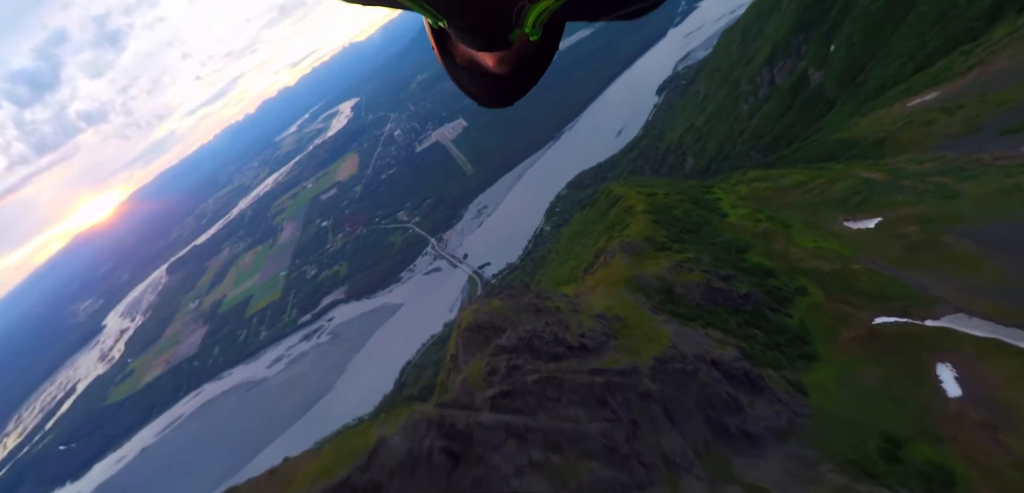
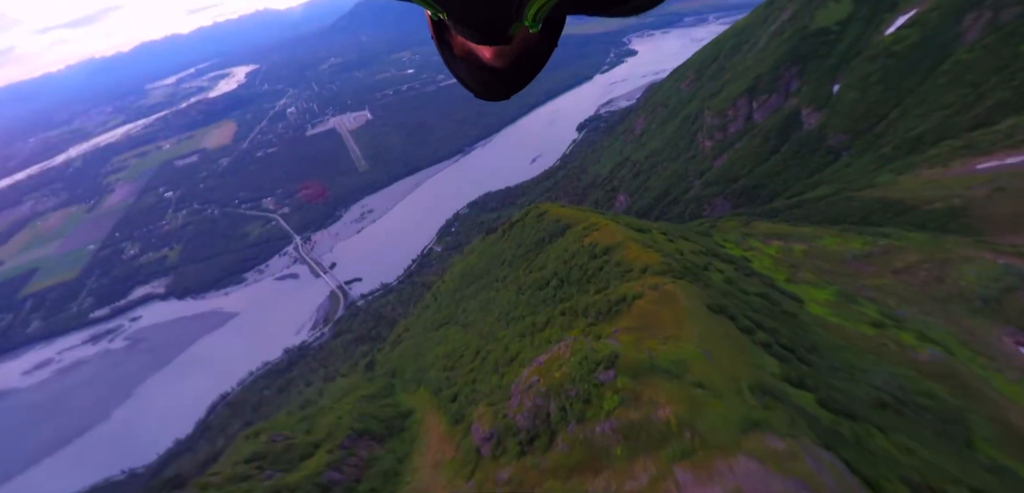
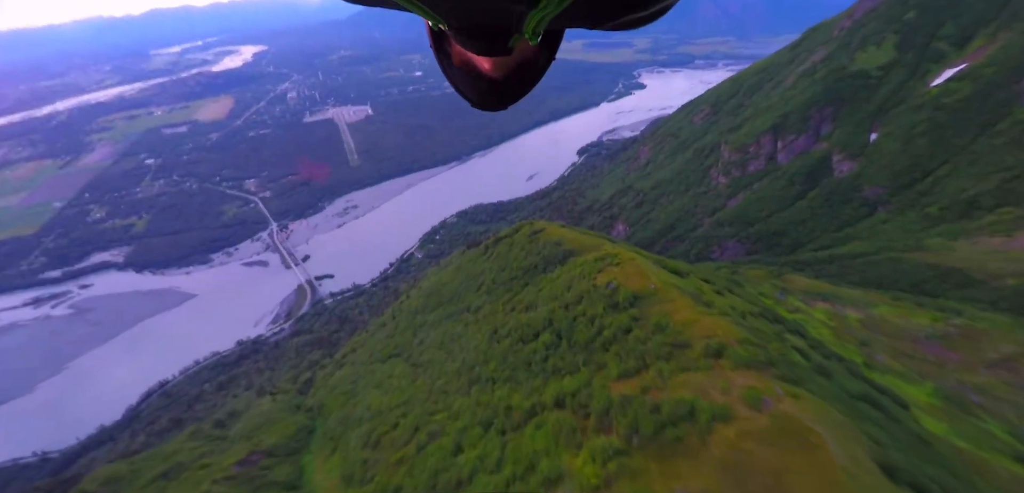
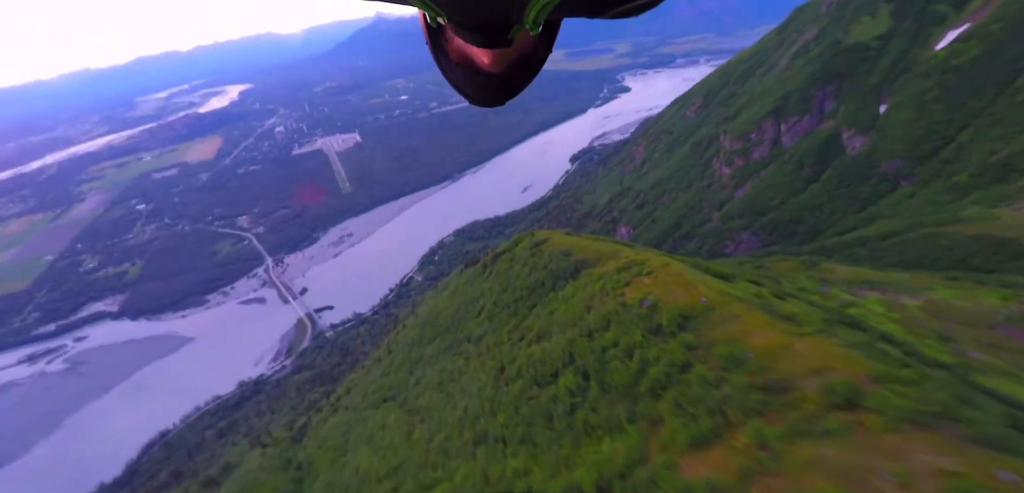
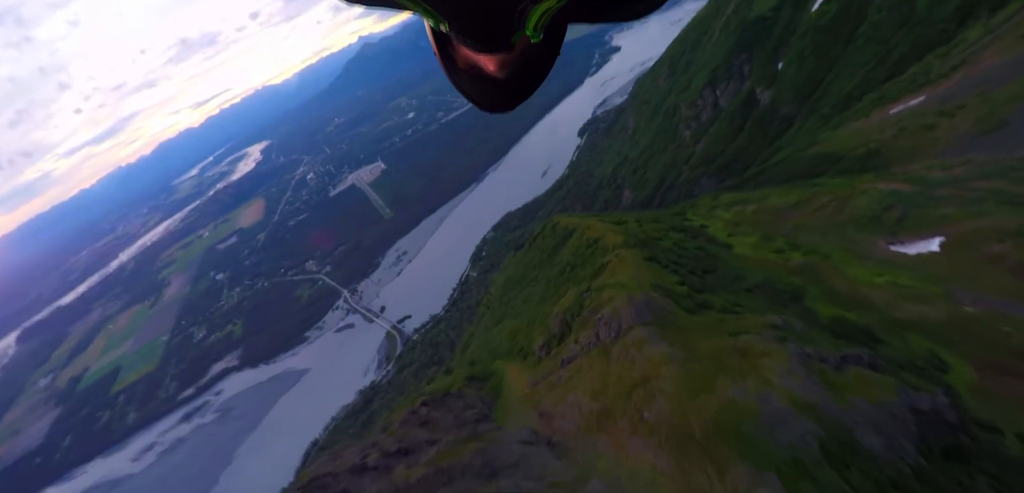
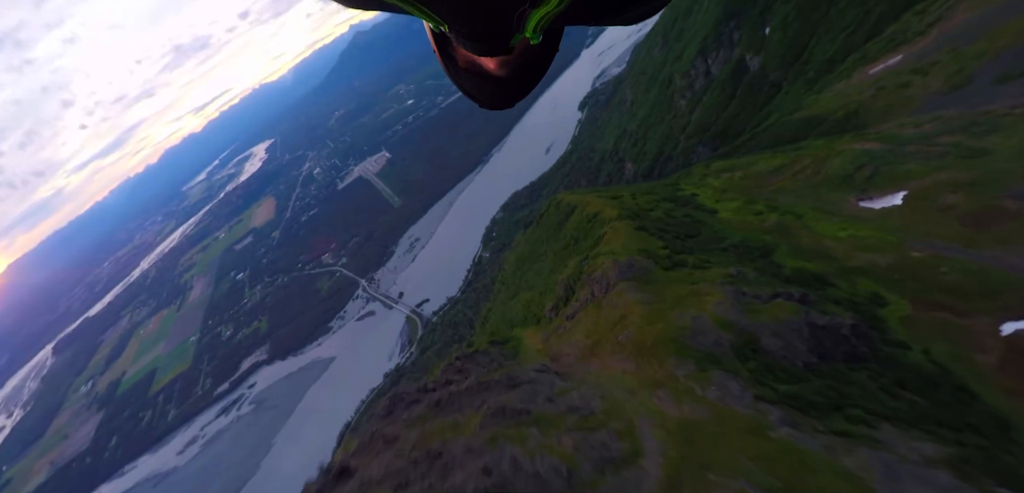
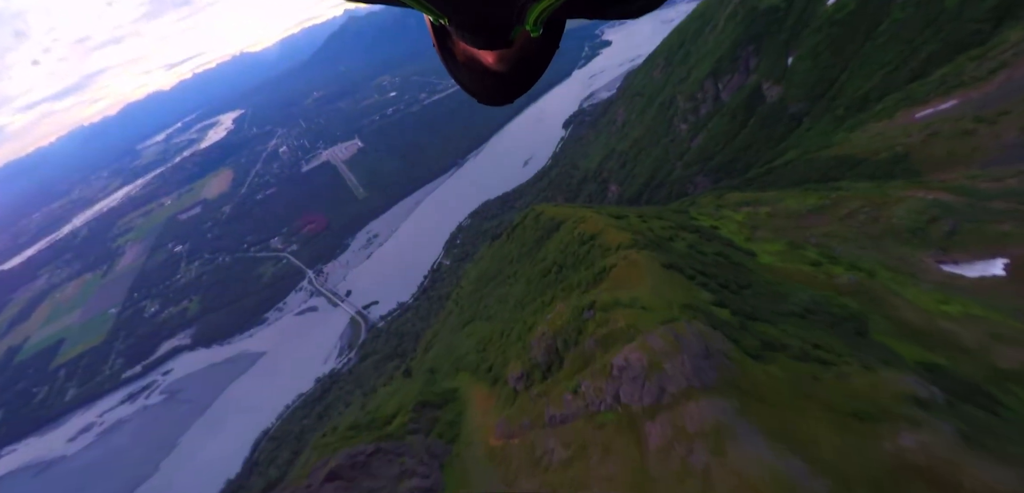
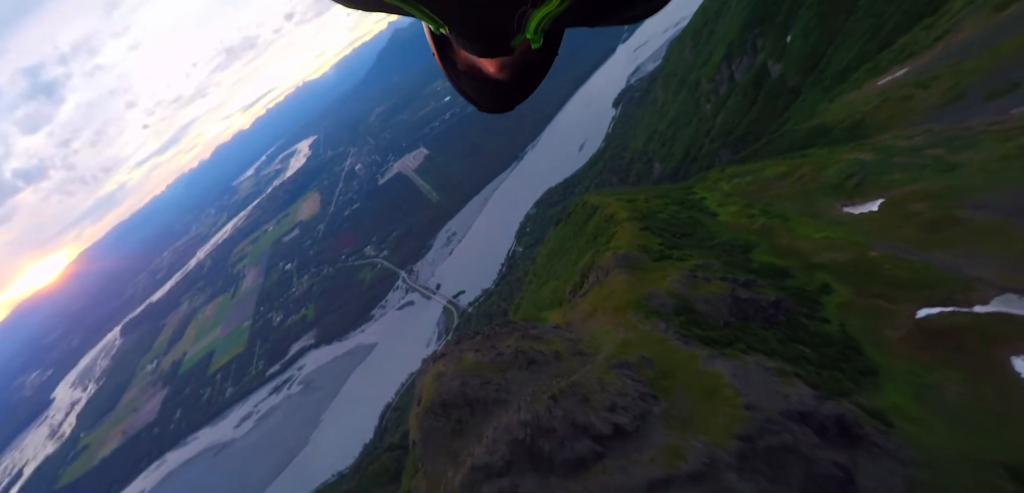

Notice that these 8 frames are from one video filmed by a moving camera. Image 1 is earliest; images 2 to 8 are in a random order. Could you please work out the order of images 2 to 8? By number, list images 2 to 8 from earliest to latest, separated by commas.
8, 6, 5, 7, 2, 3, 4
